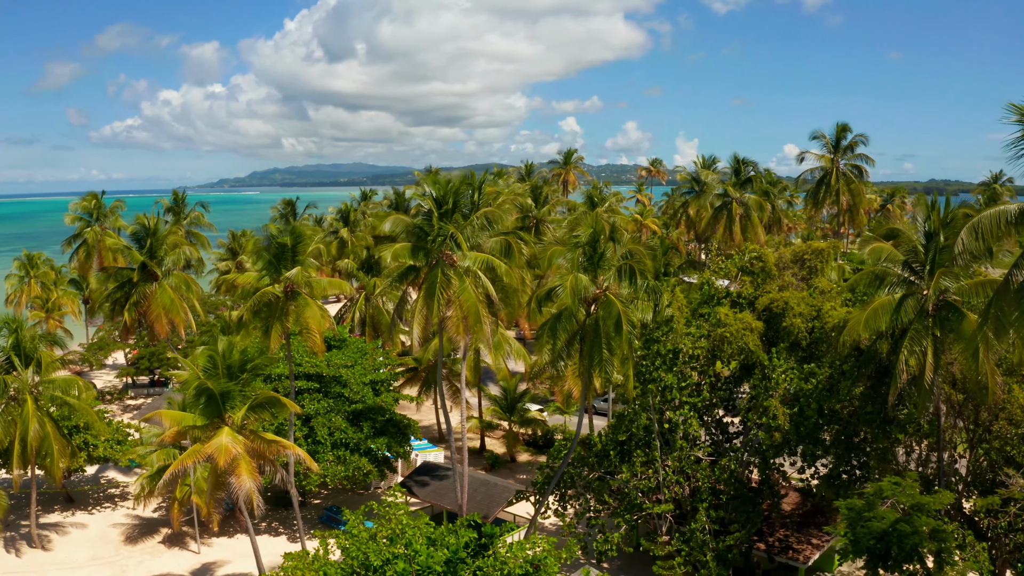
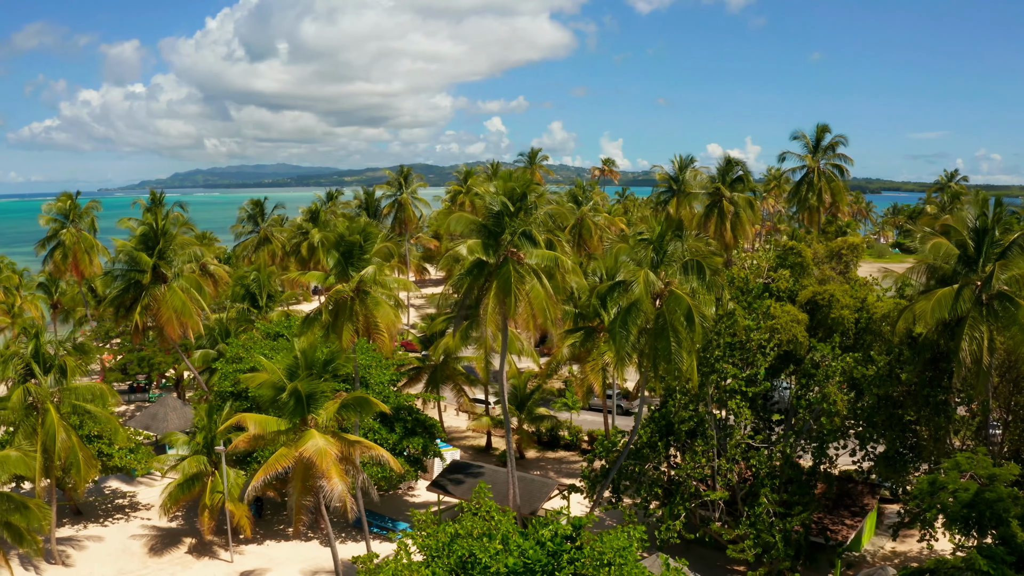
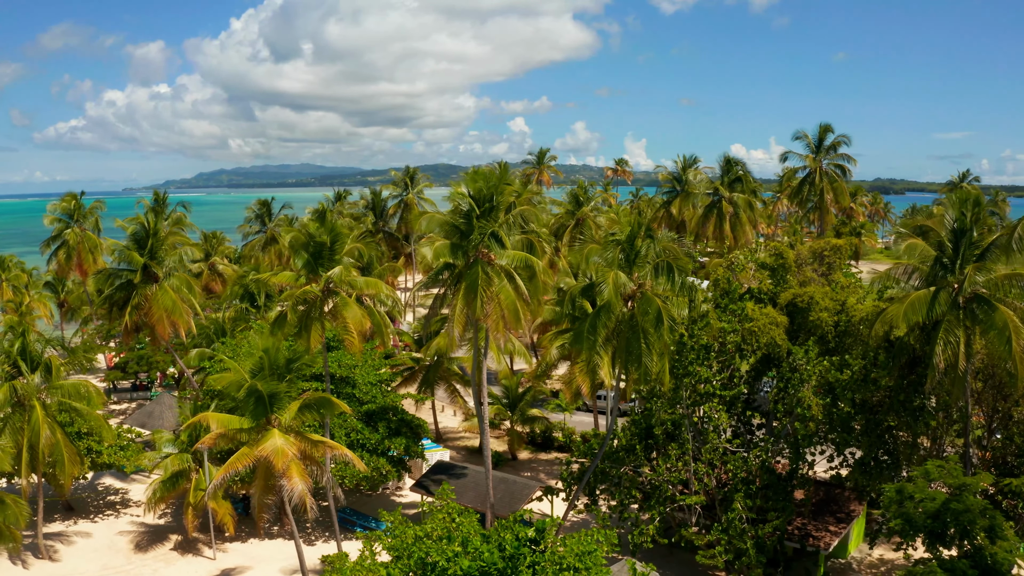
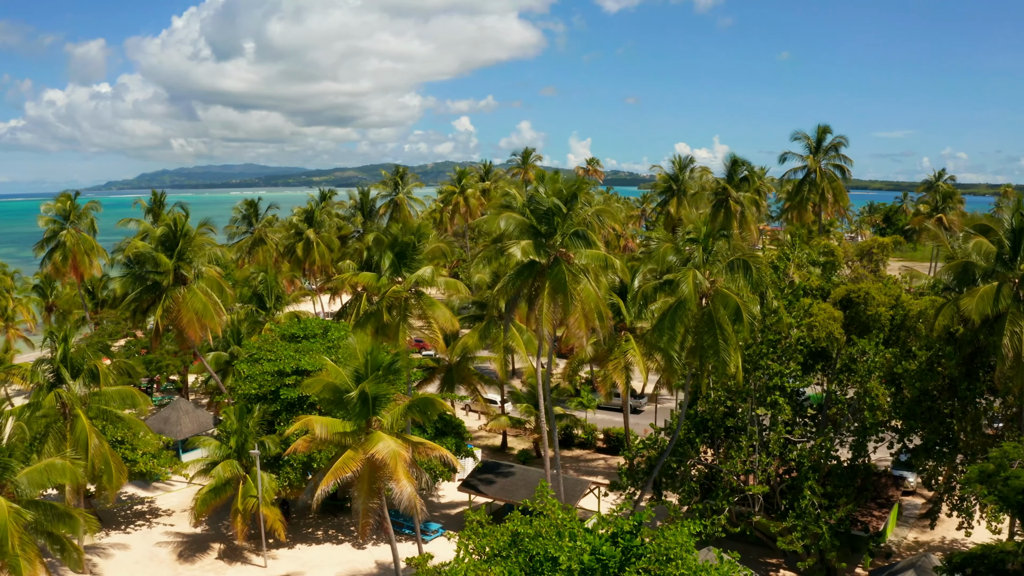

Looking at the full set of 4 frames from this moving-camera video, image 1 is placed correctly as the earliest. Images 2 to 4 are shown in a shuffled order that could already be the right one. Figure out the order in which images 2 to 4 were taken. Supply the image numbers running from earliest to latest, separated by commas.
3, 2, 4
